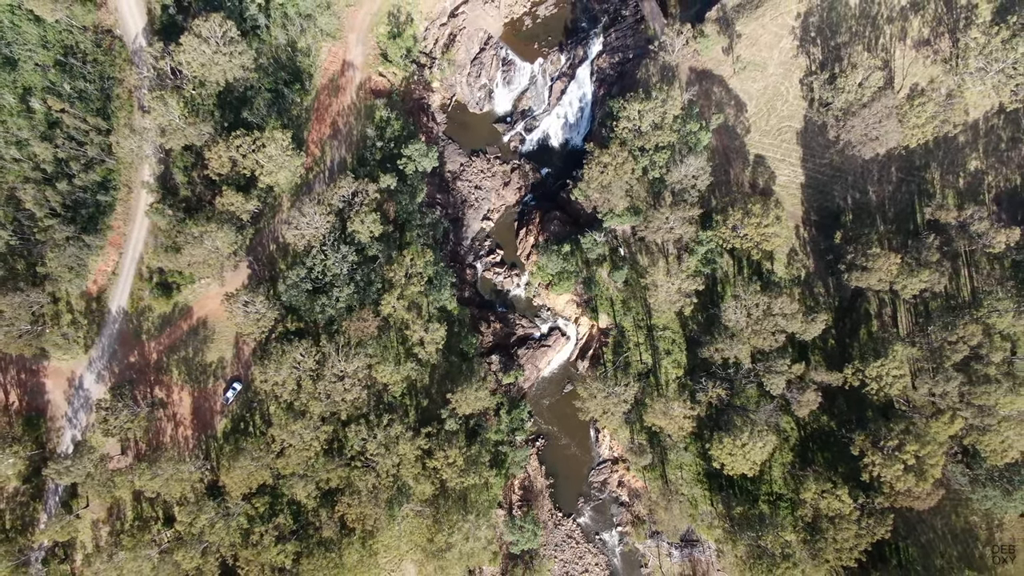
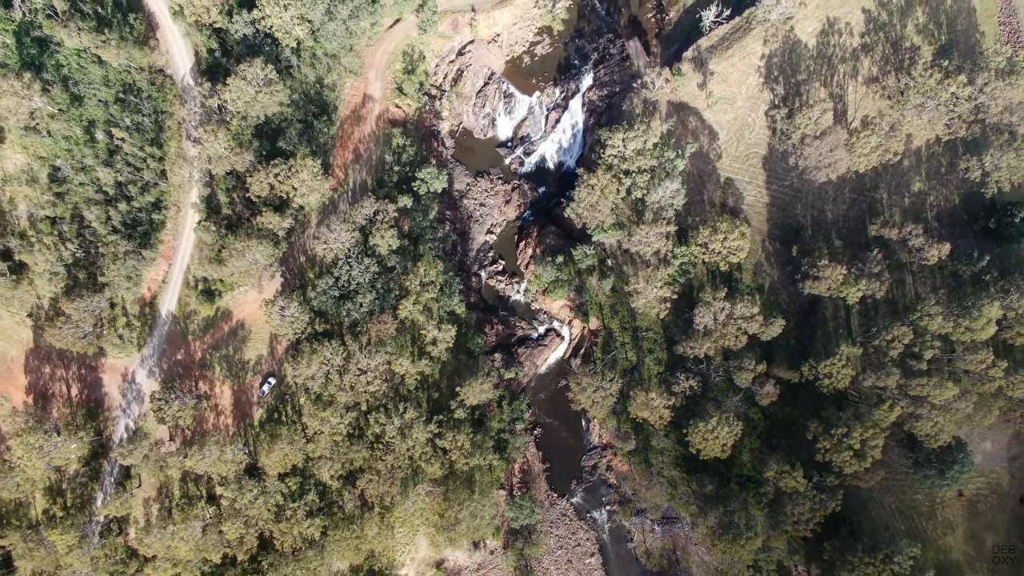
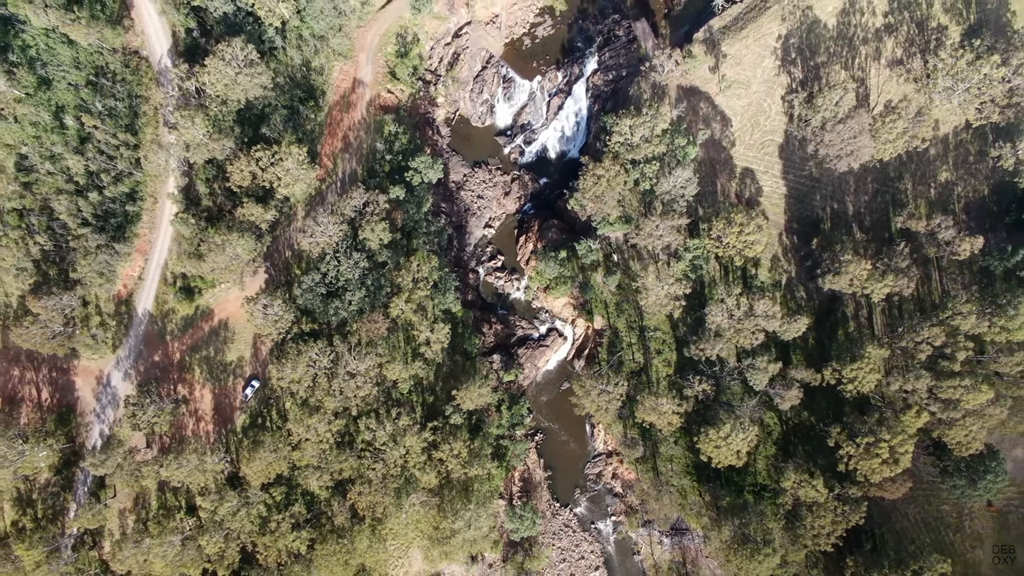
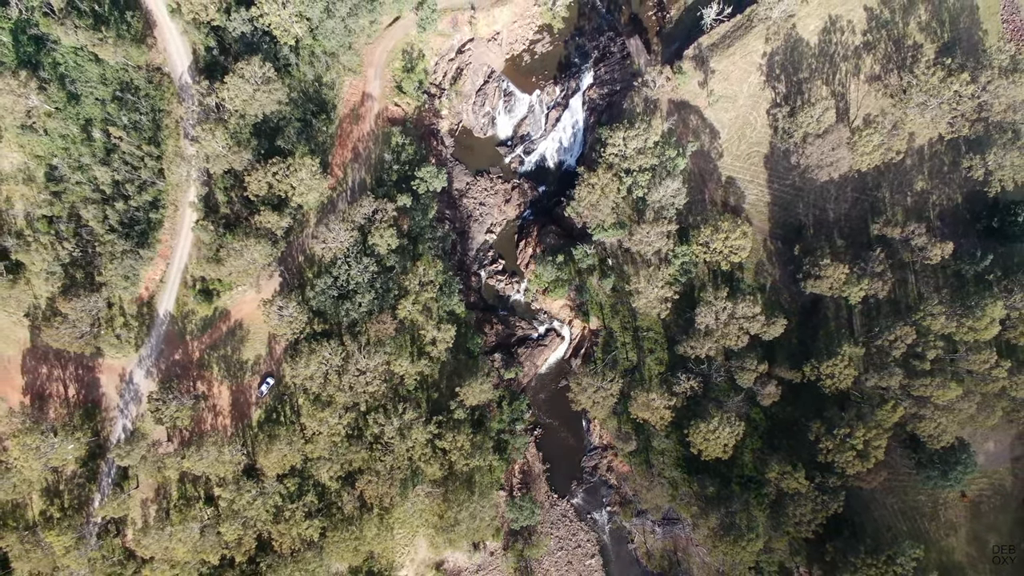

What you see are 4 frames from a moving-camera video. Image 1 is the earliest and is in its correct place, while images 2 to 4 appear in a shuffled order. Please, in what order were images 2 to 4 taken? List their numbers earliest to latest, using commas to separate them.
3, 4, 2
